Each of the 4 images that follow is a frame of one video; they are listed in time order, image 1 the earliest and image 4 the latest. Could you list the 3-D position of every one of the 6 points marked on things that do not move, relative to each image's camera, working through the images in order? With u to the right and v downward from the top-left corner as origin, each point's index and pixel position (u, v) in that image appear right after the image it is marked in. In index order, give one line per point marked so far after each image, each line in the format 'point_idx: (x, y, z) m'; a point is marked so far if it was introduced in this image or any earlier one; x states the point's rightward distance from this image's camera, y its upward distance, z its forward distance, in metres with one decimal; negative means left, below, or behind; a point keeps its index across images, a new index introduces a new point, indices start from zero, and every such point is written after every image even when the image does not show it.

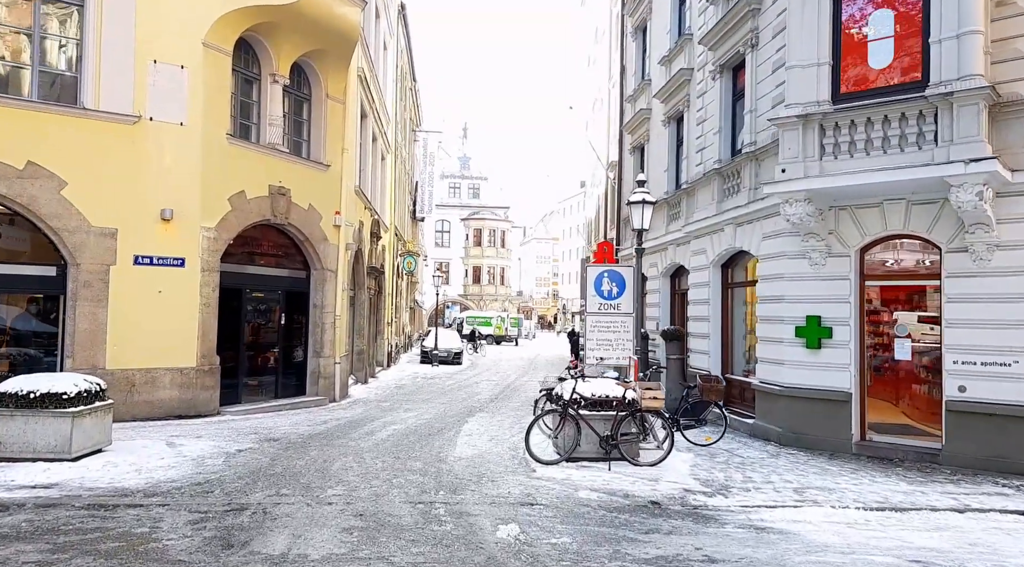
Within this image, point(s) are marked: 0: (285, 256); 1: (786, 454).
0: (-4.9, +0.6, +14.6) m
1: (+3.8, -2.4, +9.3) m
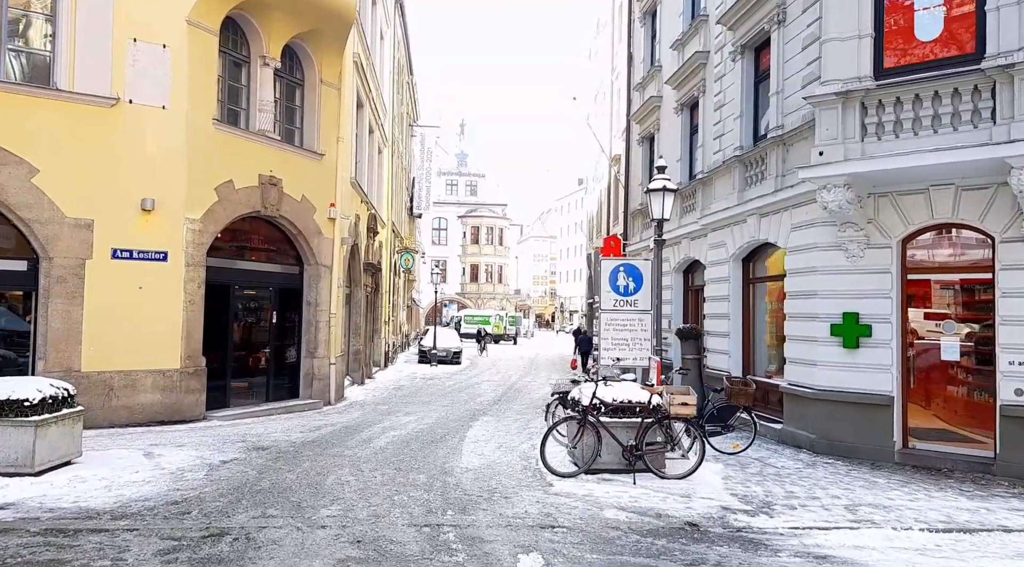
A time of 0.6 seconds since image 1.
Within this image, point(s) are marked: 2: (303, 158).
0: (-4.8, +0.7, +13.7) m
1: (+3.9, -2.3, +8.5) m
2: (-4.3, +2.6, +13.8) m
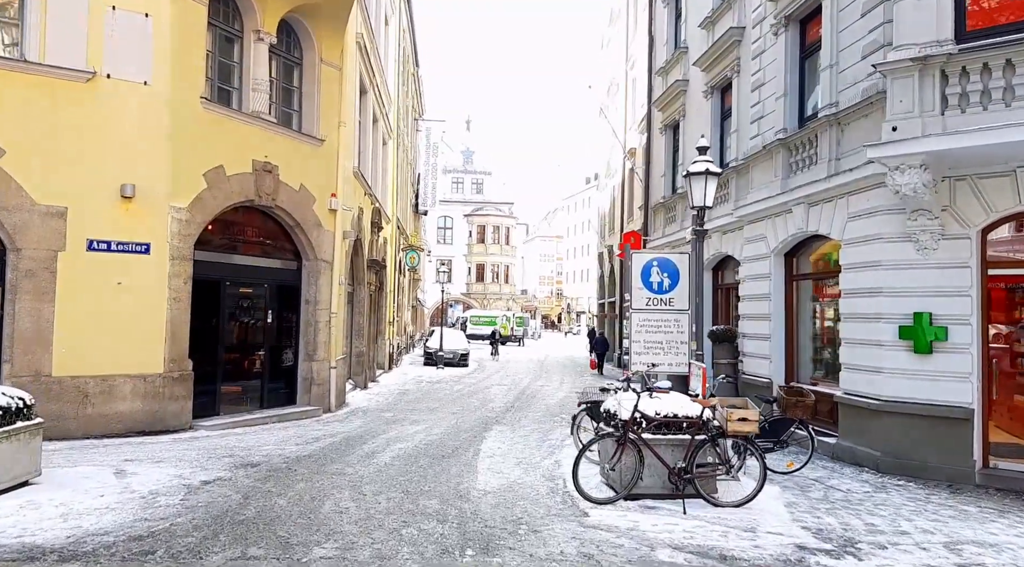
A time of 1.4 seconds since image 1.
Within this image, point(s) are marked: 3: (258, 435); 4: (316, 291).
0: (-4.5, +0.8, +12.7) m
1: (+4.2, -2.2, +7.4) m
2: (-3.9, +2.6, +12.7) m
3: (-3.8, -2.3, +10.3) m
4: (-3.8, -0.1, +13.2) m
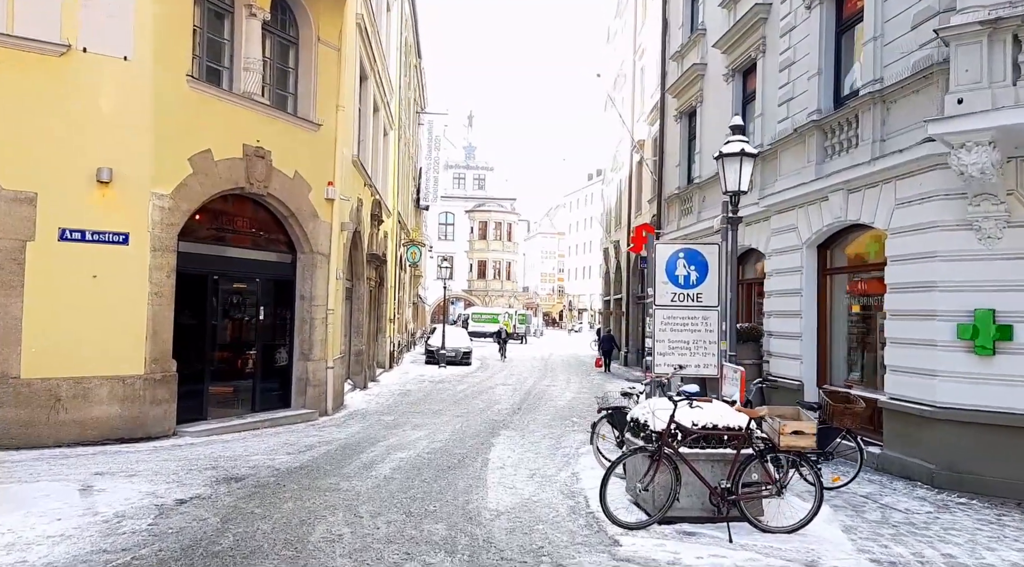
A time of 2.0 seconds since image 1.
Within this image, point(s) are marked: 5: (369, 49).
0: (-4.3, +0.9, +11.8) m
1: (+4.3, -2.2, +6.6) m
2: (-3.8, +2.7, +11.9) m
3: (-3.7, -2.2, +9.5) m
4: (-3.7, 0.0, +12.4) m
5: (-3.5, +5.7, +16.6) m
